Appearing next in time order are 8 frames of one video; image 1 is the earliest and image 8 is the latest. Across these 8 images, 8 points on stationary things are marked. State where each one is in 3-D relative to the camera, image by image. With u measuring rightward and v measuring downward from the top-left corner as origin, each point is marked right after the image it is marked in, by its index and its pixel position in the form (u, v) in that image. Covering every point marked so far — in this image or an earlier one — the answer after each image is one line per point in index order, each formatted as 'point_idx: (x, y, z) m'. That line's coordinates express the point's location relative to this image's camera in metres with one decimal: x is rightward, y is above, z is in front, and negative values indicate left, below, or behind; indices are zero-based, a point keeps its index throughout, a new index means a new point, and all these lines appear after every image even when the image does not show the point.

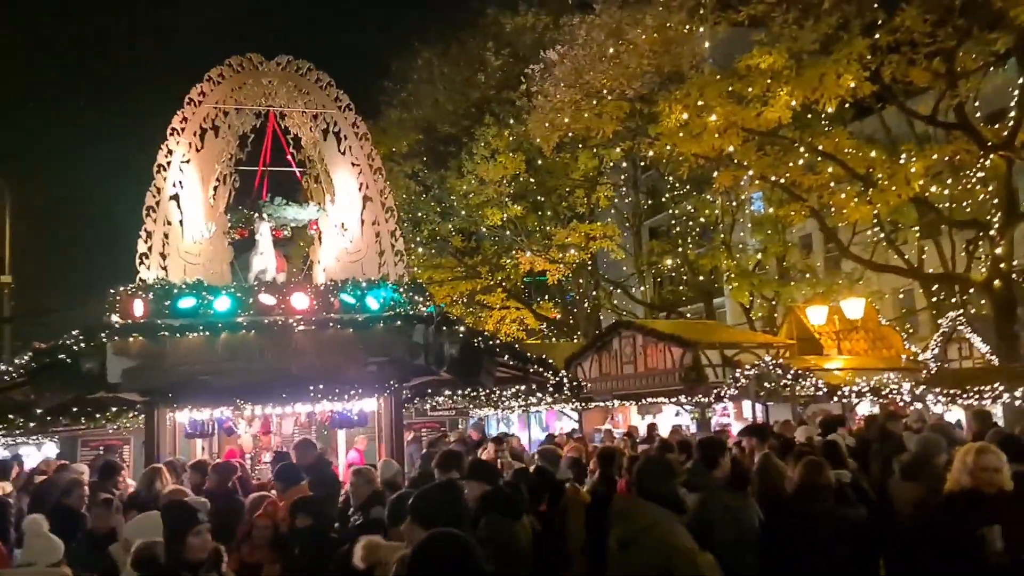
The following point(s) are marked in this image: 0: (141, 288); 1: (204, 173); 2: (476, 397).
0: (-4.2, 0.0, +9.6) m
1: (-4.3, +1.6, +11.6) m
2: (-0.7, -1.8, +14.1) m
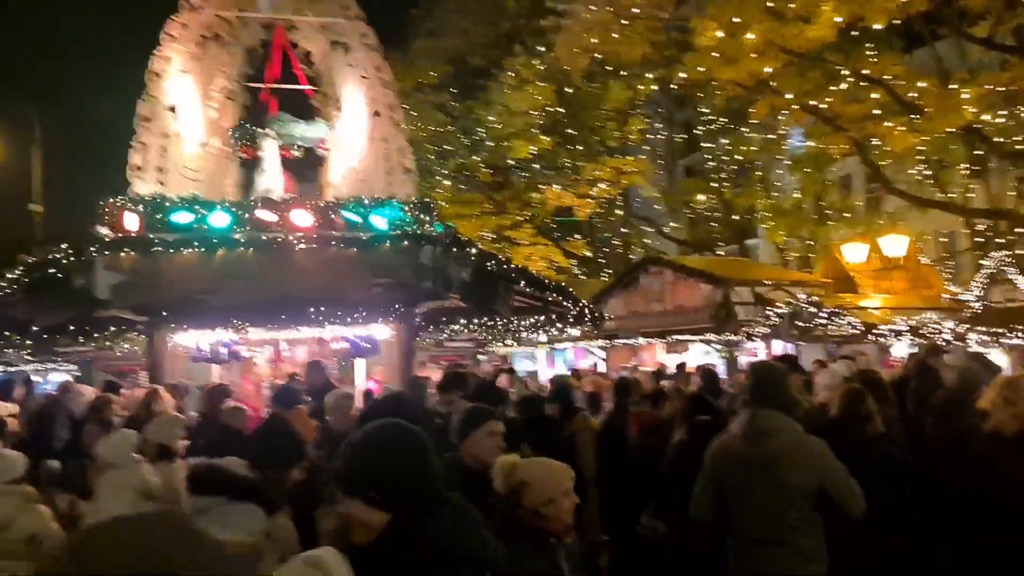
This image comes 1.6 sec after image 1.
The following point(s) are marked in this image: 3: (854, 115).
0: (-4.1, +0.9, +9.1) m
1: (-4.0, +2.6, +11.0) m
2: (-0.4, -0.6, +13.6) m
3: (+6.6, +3.3, +16.4) m
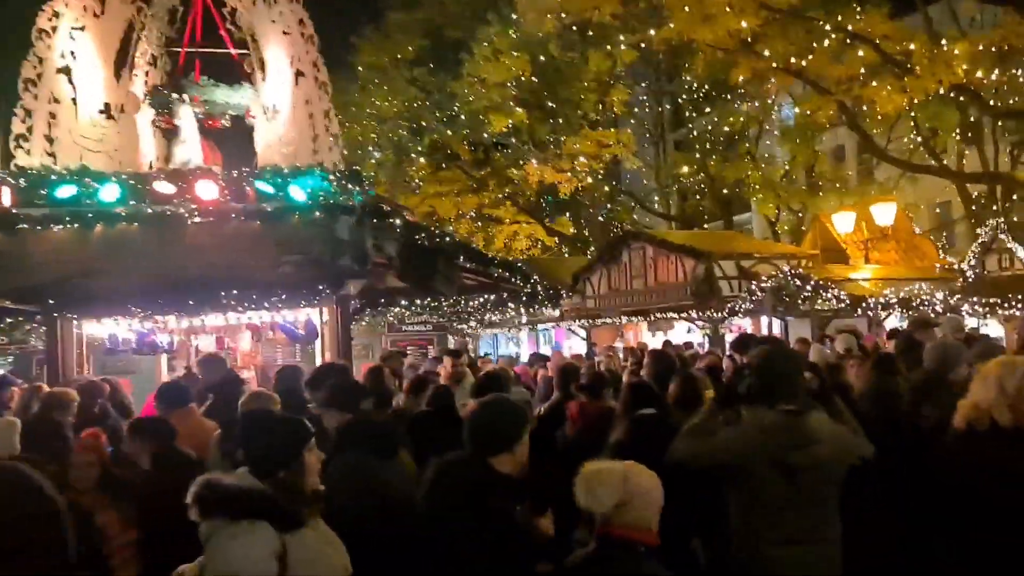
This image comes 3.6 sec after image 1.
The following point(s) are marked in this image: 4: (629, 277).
0: (-4.7, +1.1, +8.0) m
1: (-4.7, +2.8, +9.8) m
2: (-1.0, -0.3, +12.5) m
3: (+5.9, +3.8, +15.3) m
4: (+2.6, +0.2, +18.4) m
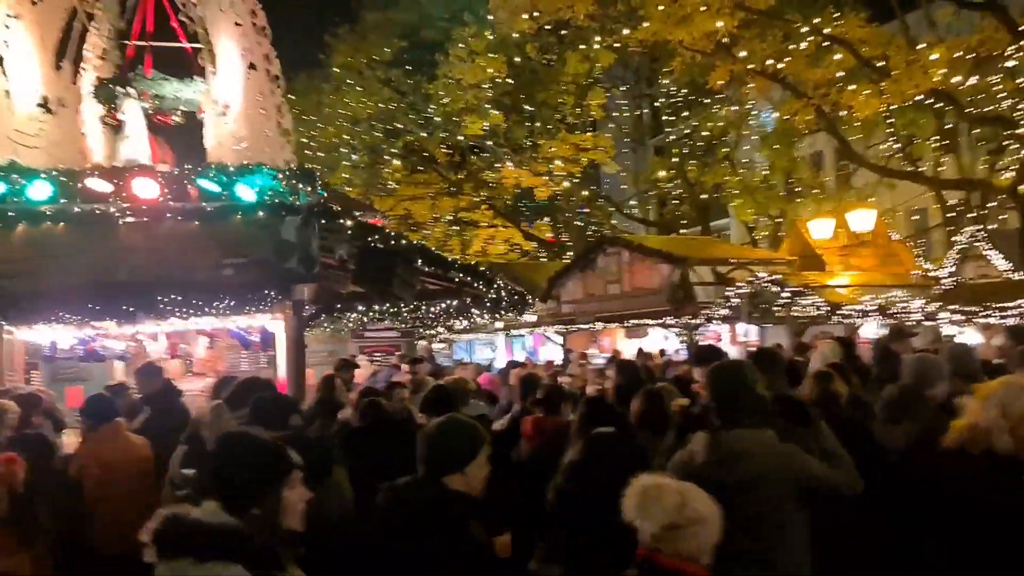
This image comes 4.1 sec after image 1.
0: (-5.1, +1.0, +7.4) m
1: (-5.1, +2.8, +9.3) m
2: (-1.5, -0.4, +12.0) m
3: (+5.3, +3.7, +15.0) m
4: (+2.0, +0.1, +17.9) m
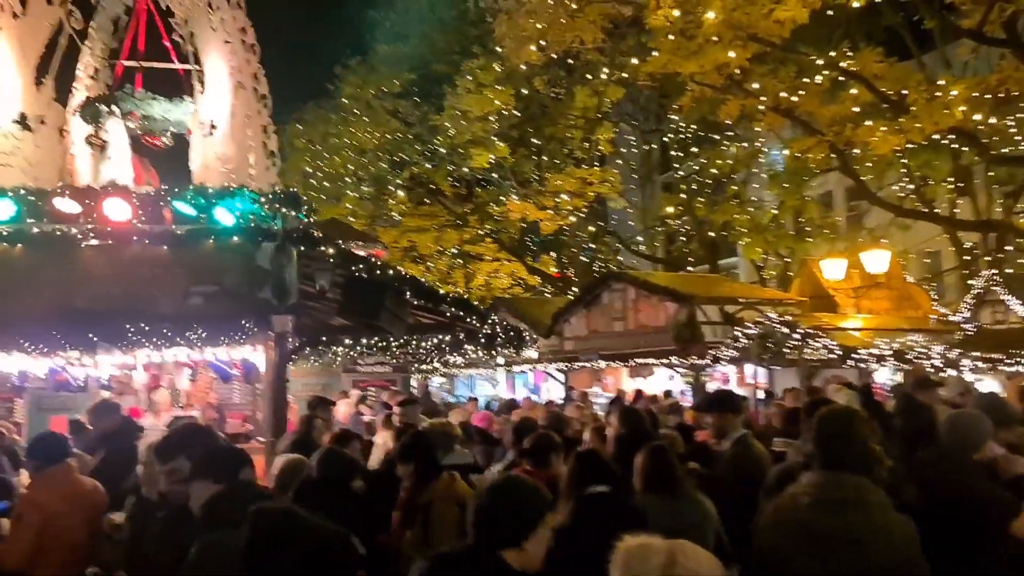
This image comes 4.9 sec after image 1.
0: (-5.1, +0.8, +6.9) m
1: (-5.1, +2.5, +8.9) m
2: (-1.5, -0.8, +11.4) m
3: (+5.4, +3.0, +14.5) m
4: (+2.0, -0.7, +17.4) m
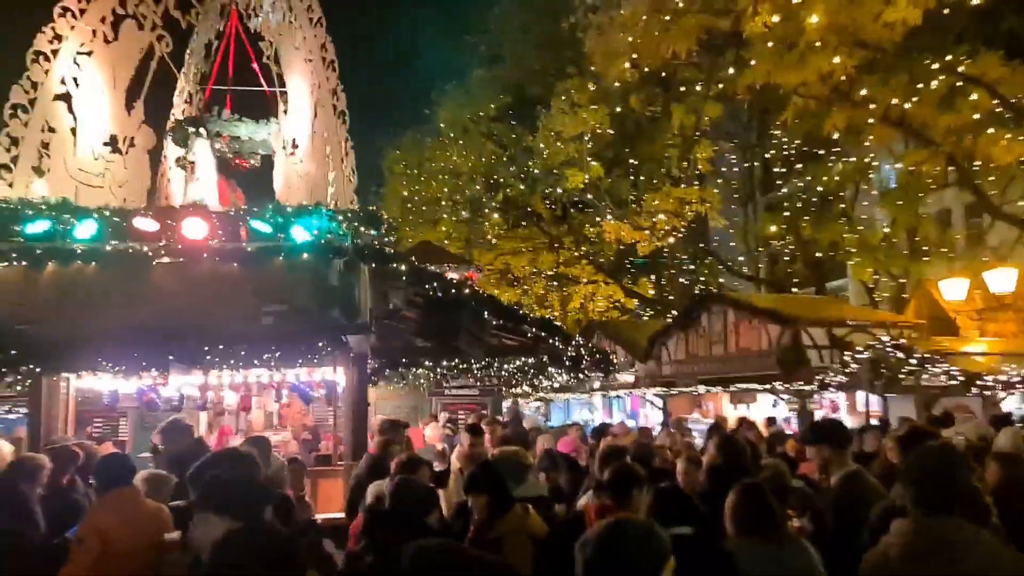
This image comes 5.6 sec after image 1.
0: (-4.5, +0.7, +7.1) m
1: (-4.3, +2.3, +9.1) m
2: (-0.4, -1.1, +11.1) m
3: (+6.9, +2.6, +13.4) m
4: (+3.8, -1.1, +16.6) m
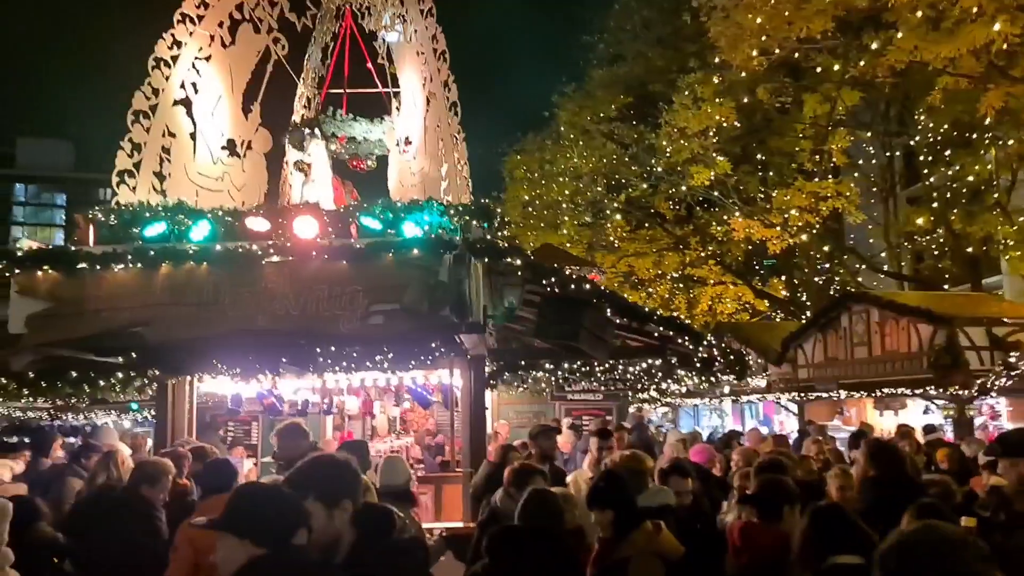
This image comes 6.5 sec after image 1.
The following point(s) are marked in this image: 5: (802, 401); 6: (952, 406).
0: (-3.5, +0.7, +7.2) m
1: (-3.0, +2.3, +9.1) m
2: (+1.1, -1.1, +10.5) m
3: (+8.6, +2.8, +11.8) m
4: (+6.1, -1.0, +15.3) m
5: (+6.5, -2.5, +19.2) m
6: (+8.3, -2.2, +16.2) m
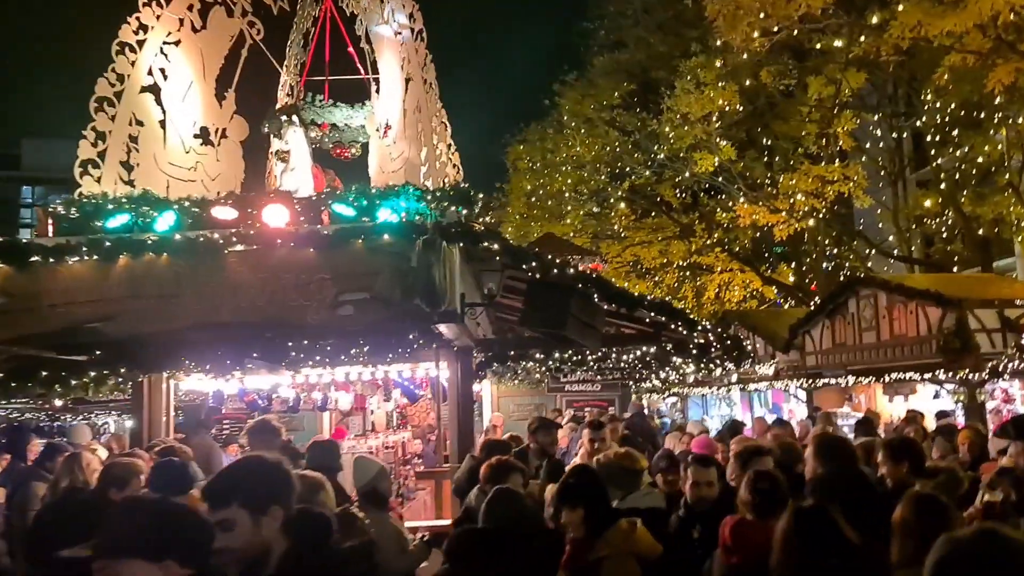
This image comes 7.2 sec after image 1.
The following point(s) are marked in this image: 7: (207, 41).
0: (-3.7, +0.7, +6.8) m
1: (-3.2, +2.3, +8.8) m
2: (+1.1, -0.9, +10.2) m
3: (+8.5, +3.1, +11.3) m
4: (+6.0, -0.7, +14.9) m
5: (+6.6, -2.2, +18.8) m
6: (+8.3, -1.9, +15.7) m
7: (-3.2, +2.6, +8.8) m
